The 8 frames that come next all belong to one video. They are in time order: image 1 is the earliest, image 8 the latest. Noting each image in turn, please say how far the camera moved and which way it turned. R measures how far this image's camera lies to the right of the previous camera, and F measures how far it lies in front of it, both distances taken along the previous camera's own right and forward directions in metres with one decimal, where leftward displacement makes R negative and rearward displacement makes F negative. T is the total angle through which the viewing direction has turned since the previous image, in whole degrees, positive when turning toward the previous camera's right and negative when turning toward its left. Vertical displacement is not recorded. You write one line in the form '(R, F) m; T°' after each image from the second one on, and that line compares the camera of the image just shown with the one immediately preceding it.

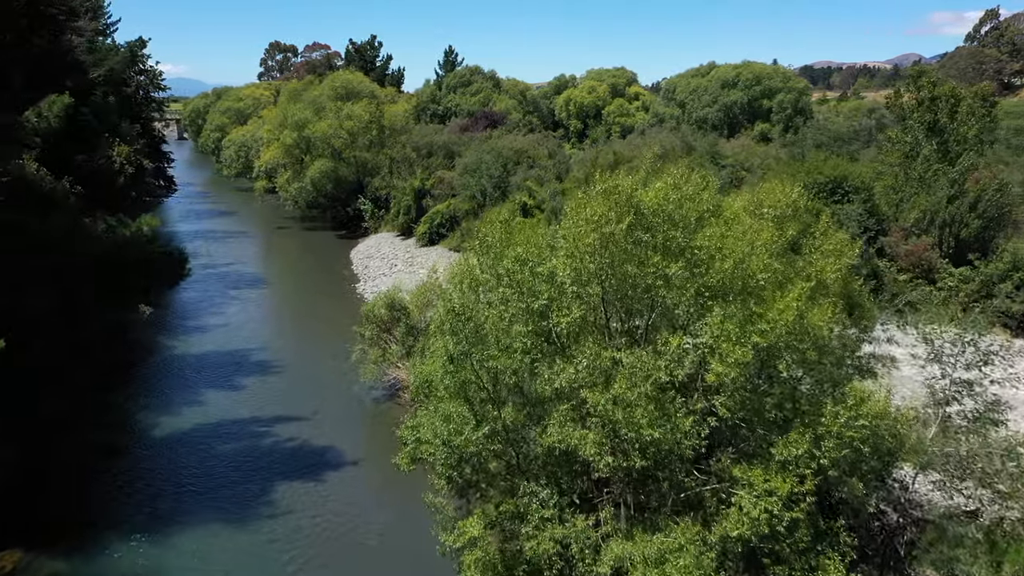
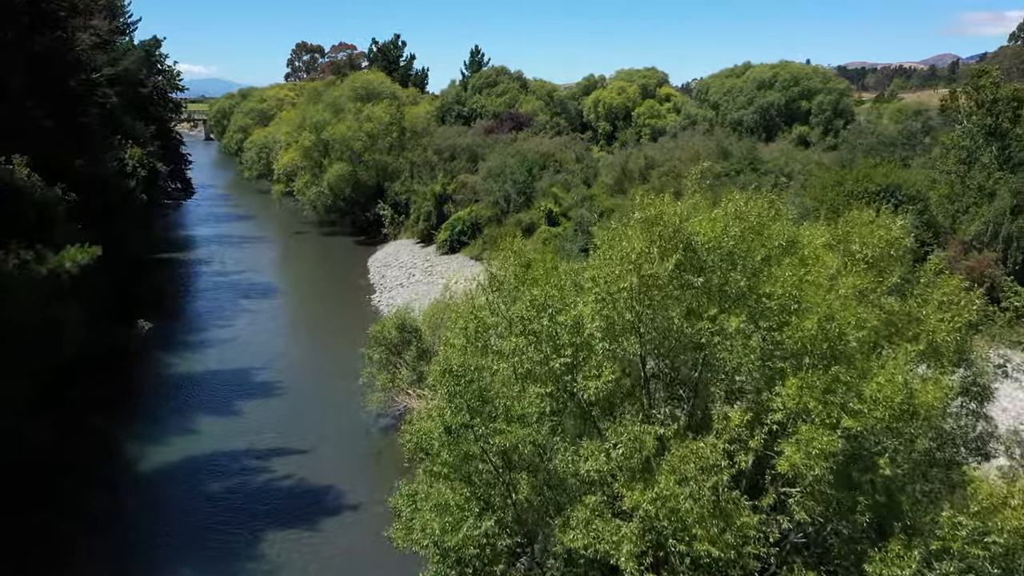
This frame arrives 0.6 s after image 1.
(+0.1, +1.8) m; -2°
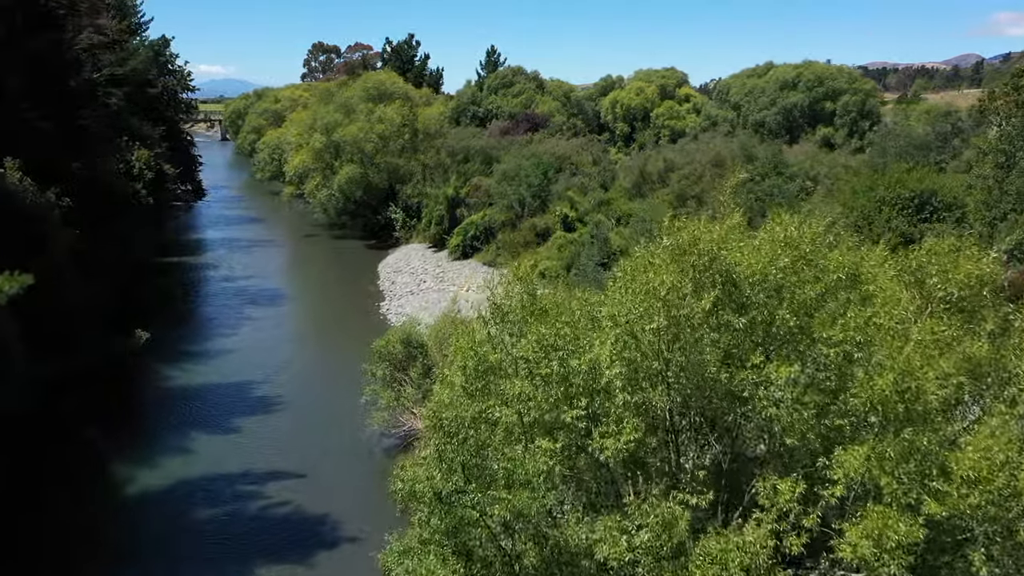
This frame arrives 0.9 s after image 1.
(+0.1, +1.1) m; -1°
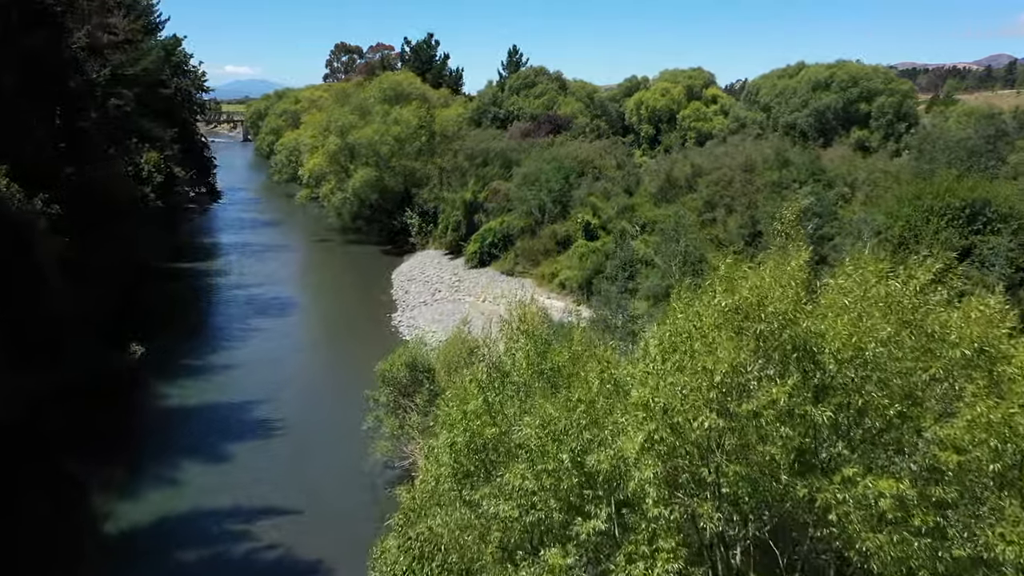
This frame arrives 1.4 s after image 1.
(+0.1, +1.5) m; -2°
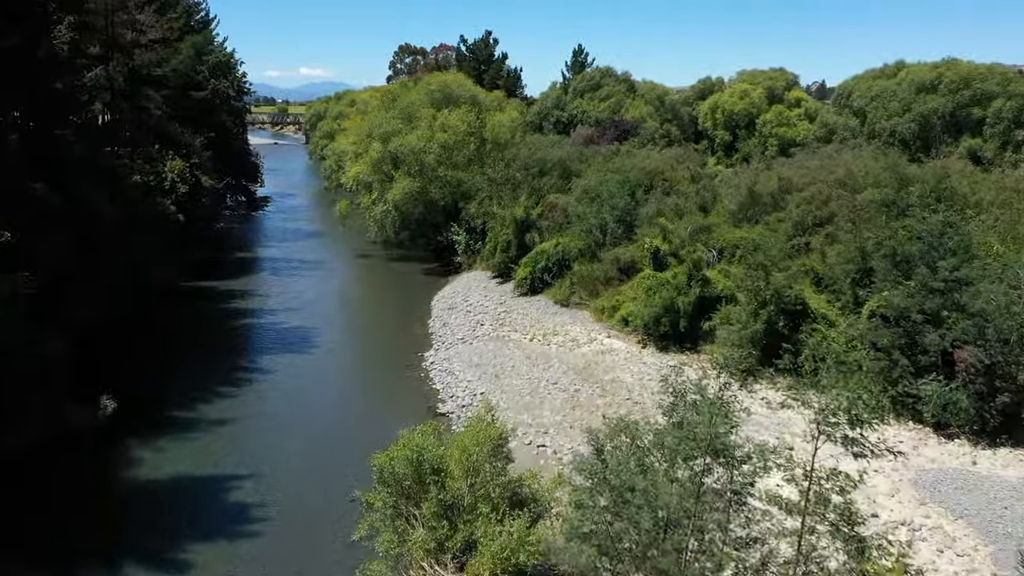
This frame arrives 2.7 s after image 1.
(+0.3, +4.2) m; -4°
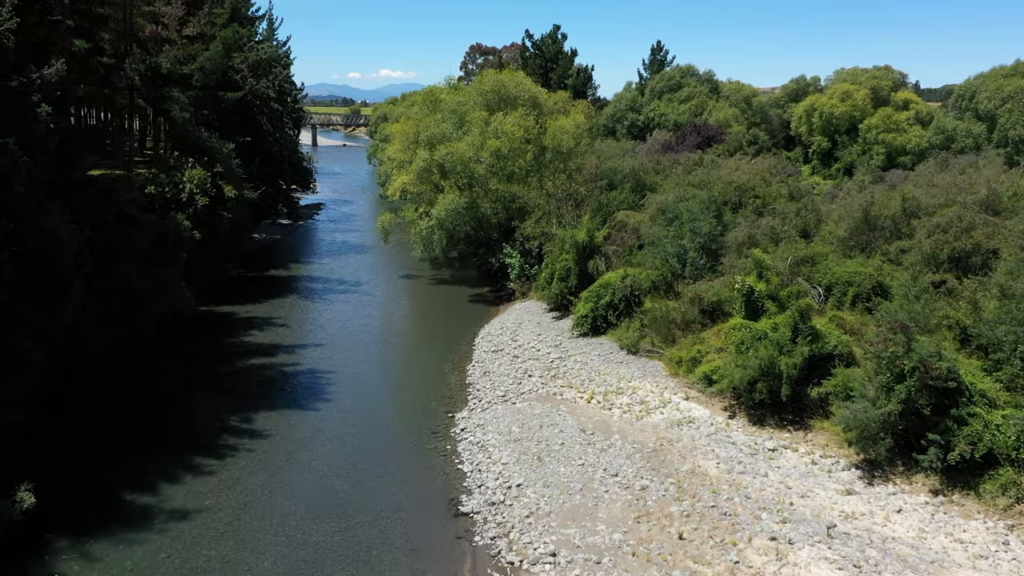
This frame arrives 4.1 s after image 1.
(+0.4, +4.8) m; -5°
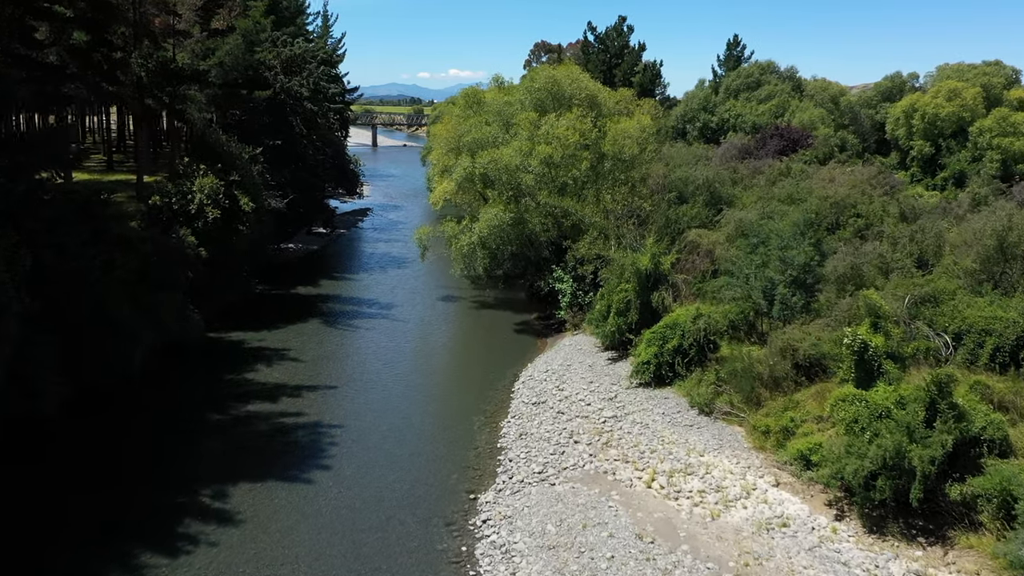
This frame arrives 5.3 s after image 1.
(+0.4, +4.2) m; -4°
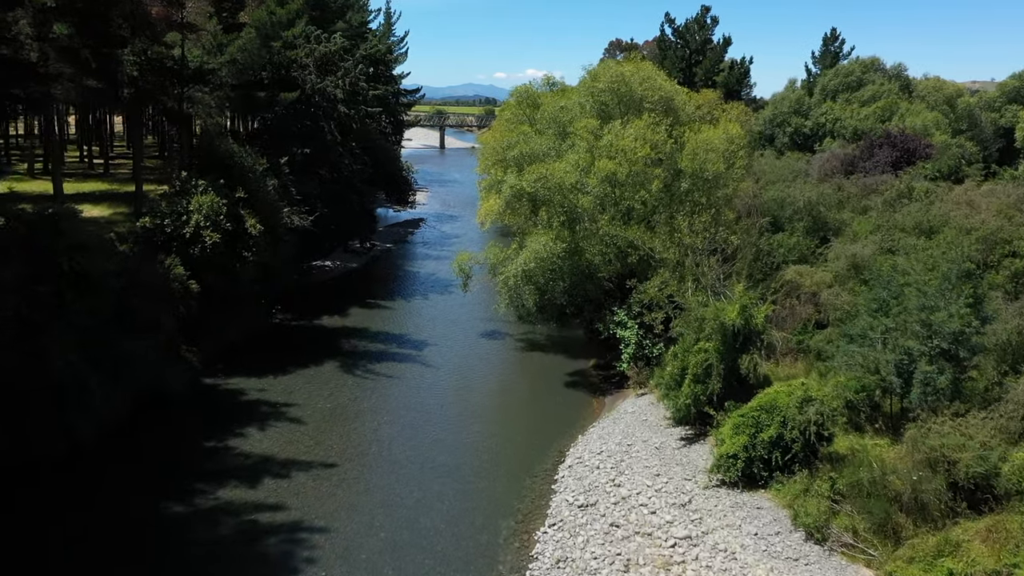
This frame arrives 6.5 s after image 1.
(+0.5, +4.7) m; -5°
